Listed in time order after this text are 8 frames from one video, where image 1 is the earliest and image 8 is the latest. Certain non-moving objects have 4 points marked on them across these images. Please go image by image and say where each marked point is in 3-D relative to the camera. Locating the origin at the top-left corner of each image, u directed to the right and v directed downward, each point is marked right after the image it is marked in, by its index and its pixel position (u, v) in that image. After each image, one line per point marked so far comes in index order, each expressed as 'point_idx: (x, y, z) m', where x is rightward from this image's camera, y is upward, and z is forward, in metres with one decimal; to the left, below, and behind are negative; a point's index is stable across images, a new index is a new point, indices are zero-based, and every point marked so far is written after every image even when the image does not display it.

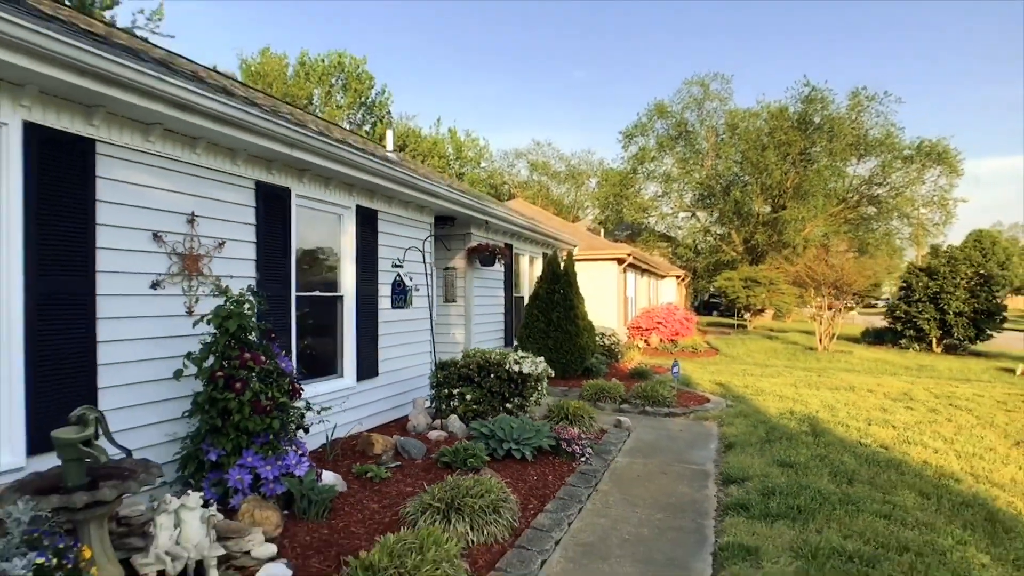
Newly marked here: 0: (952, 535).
0: (+2.5, -1.4, +3.7) m
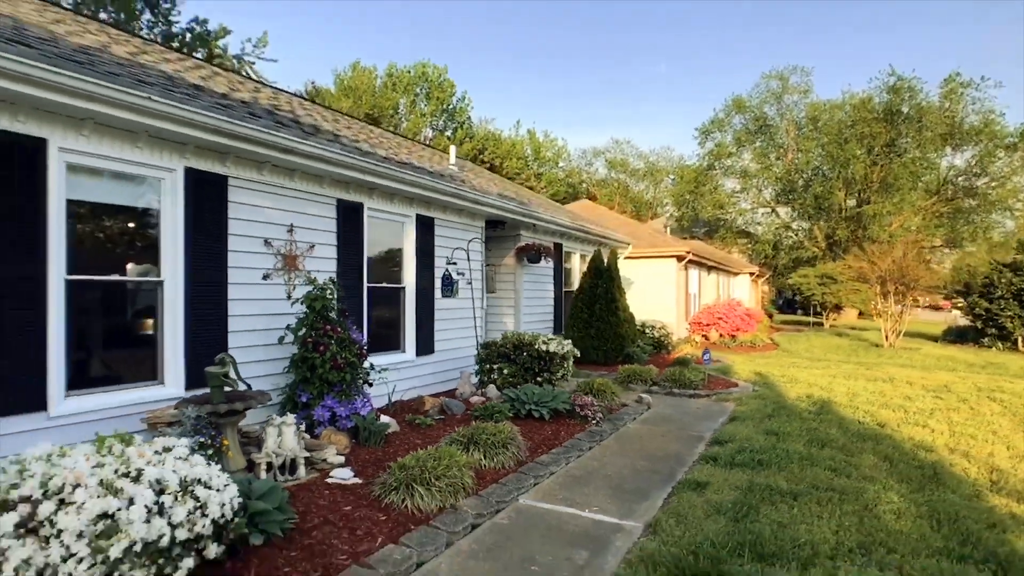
0: (+2.5, -1.3, +4.6) m
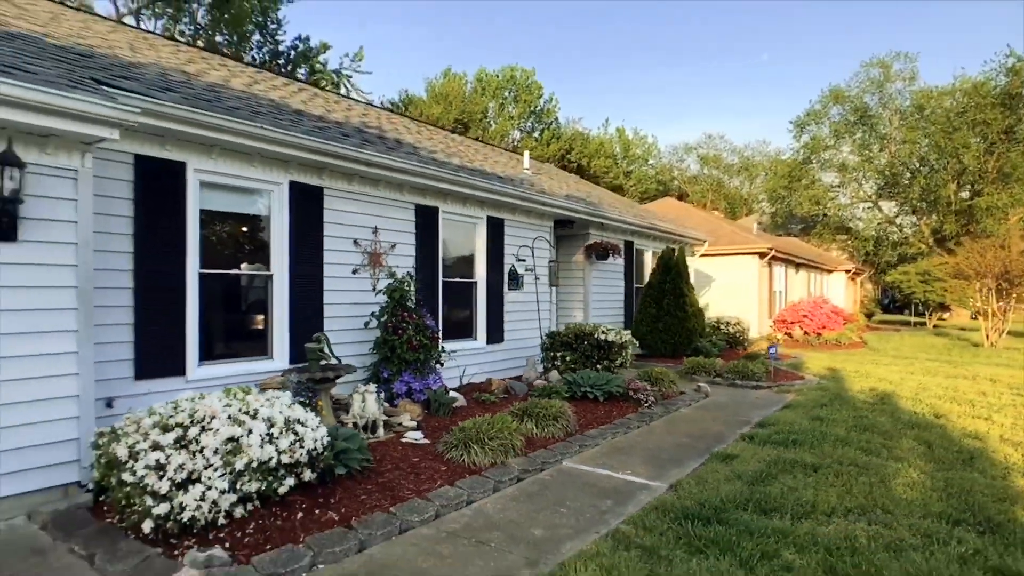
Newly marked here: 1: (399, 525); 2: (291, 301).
0: (+2.9, -1.3, +4.8) m
1: (-0.6, -1.2, +3.3) m
2: (-1.7, -0.1, +5.2) m
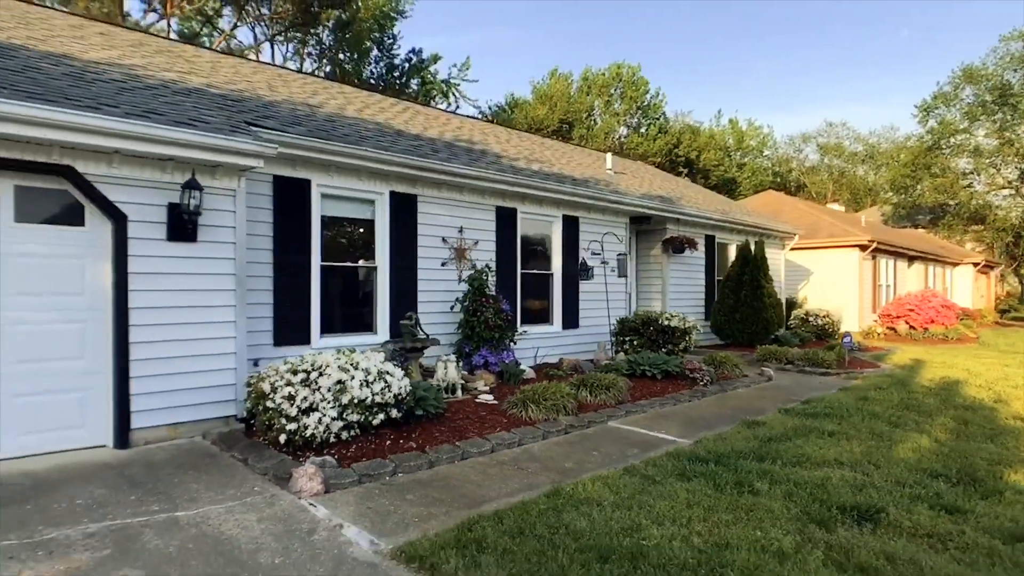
0: (+3.3, -1.1, +5.3) m
1: (-0.3, -1.1, +4.4) m
2: (-1.2, 0.0, +6.4) m
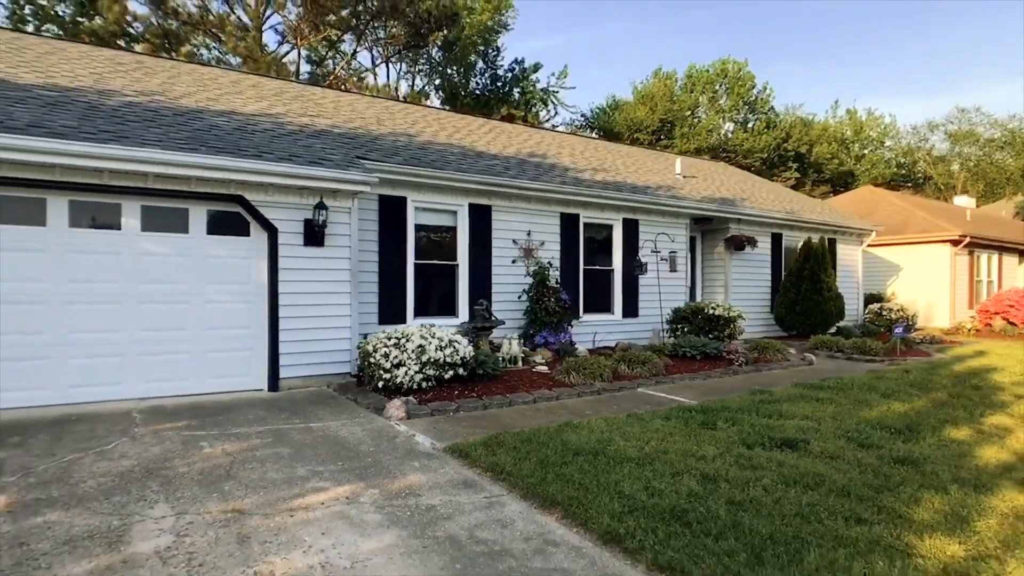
0: (+3.7, -1.1, +6.2) m
1: (0.0, -1.0, +5.9) m
2: (-0.5, +0.1, +8.1) m
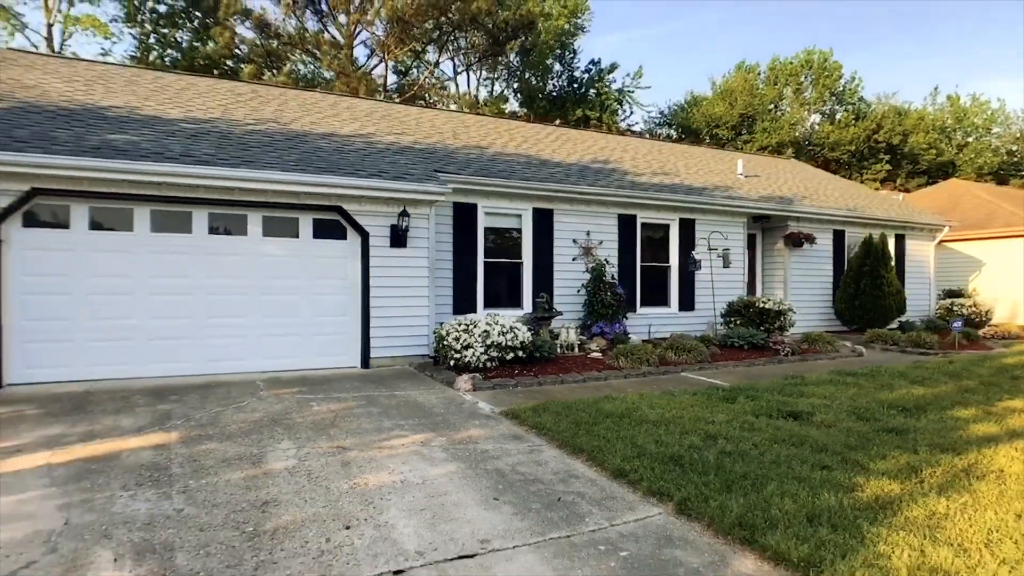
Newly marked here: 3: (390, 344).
0: (+4.3, -1.0, +6.7) m
1: (+0.5, -0.9, +6.8) m
2: (+0.3, +0.2, +9.0) m
3: (-1.4, -0.6, +7.8) m
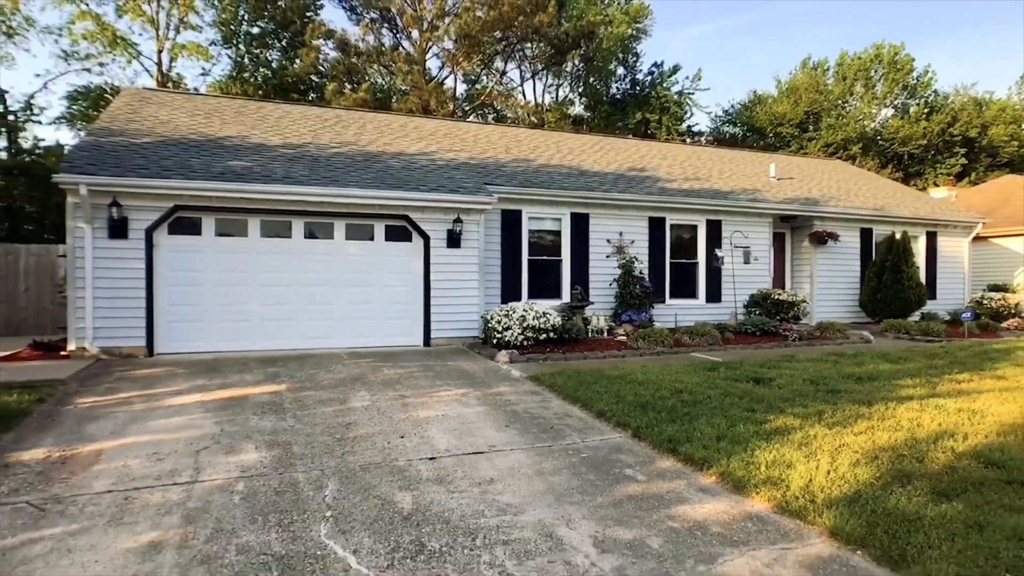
0: (+4.6, -0.9, +7.7) m
1: (+0.9, -0.8, +8.3) m
2: (+0.9, +0.3, +10.5) m
3: (-0.9, -0.5, +9.4) m
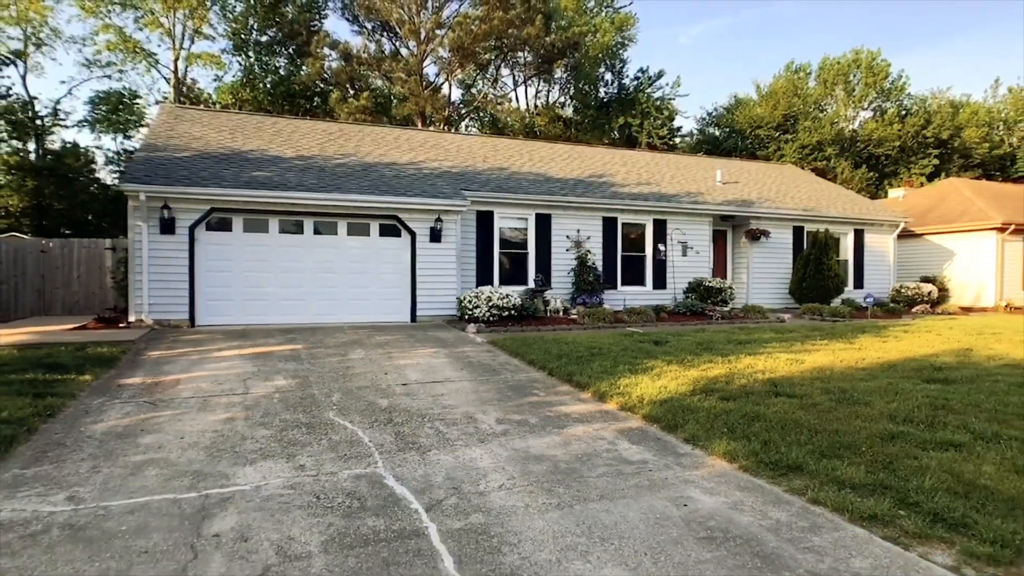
0: (+4.1, -0.7, +9.8) m
1: (+0.4, -0.6, +10.4) m
2: (+0.4, +0.5, +12.6) m
3: (-1.4, -0.3, +11.5) m
